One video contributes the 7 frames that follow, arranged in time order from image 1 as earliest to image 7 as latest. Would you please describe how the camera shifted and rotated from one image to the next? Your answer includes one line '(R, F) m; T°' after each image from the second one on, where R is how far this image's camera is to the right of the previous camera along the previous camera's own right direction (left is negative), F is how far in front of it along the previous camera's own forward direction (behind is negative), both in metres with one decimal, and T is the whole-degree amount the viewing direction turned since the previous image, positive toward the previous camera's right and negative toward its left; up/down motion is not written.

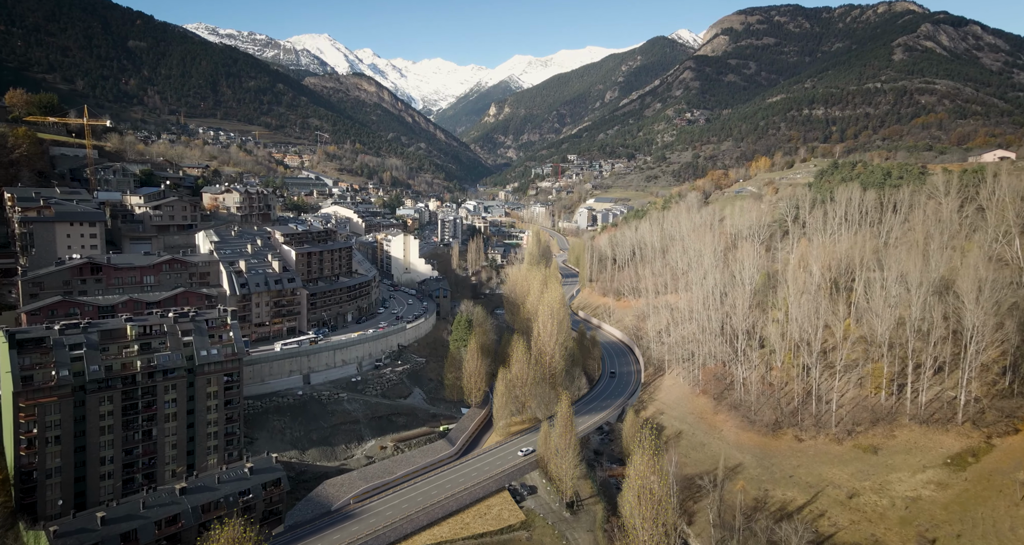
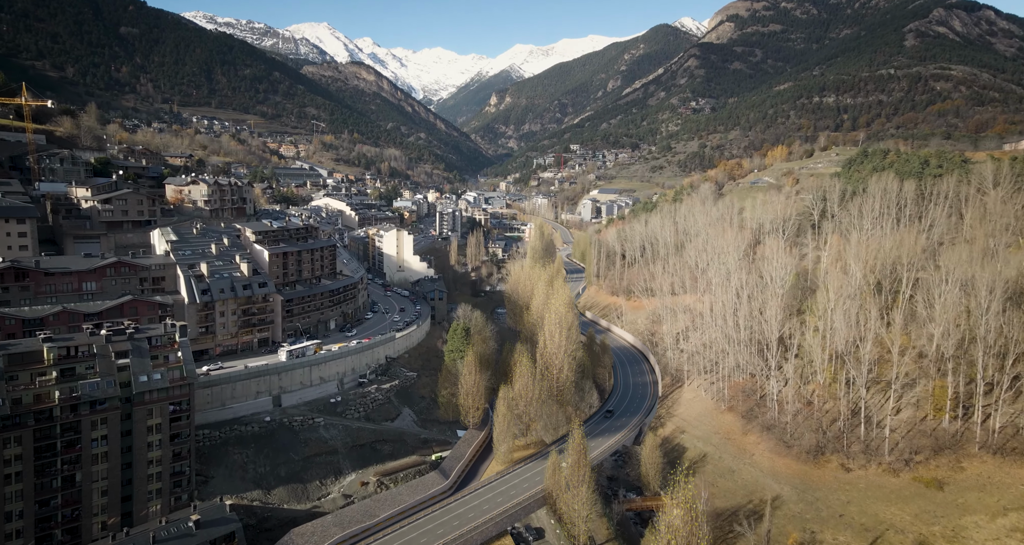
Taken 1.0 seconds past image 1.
(-0.1, +5.5) m; 0°
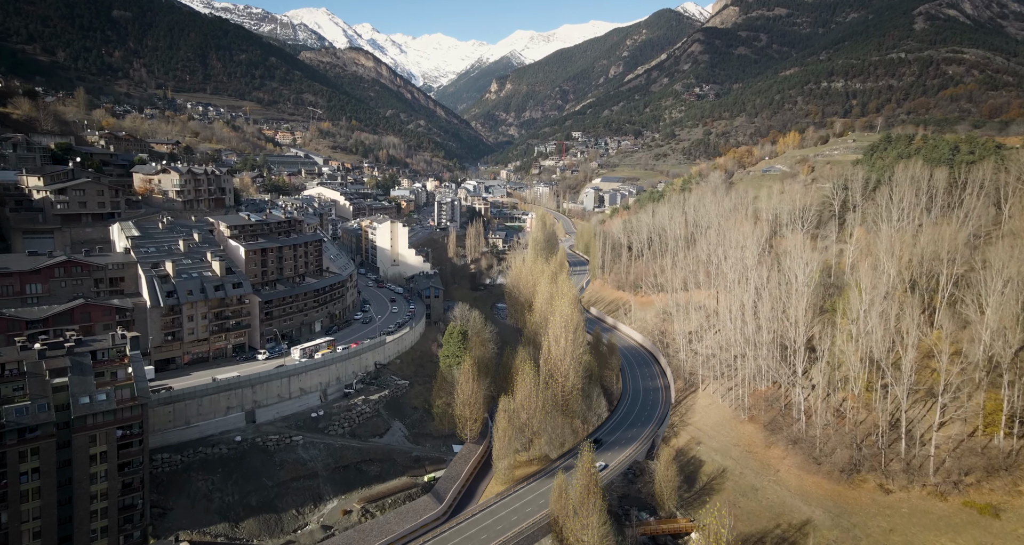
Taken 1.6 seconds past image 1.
(0.0, +3.7) m; 0°
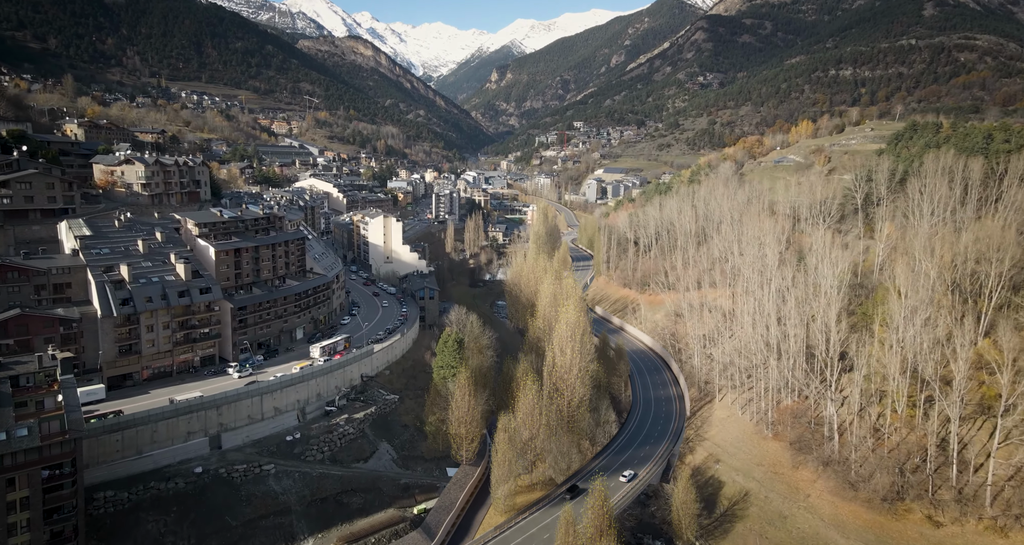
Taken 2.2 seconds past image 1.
(0.0, +3.7) m; 0°
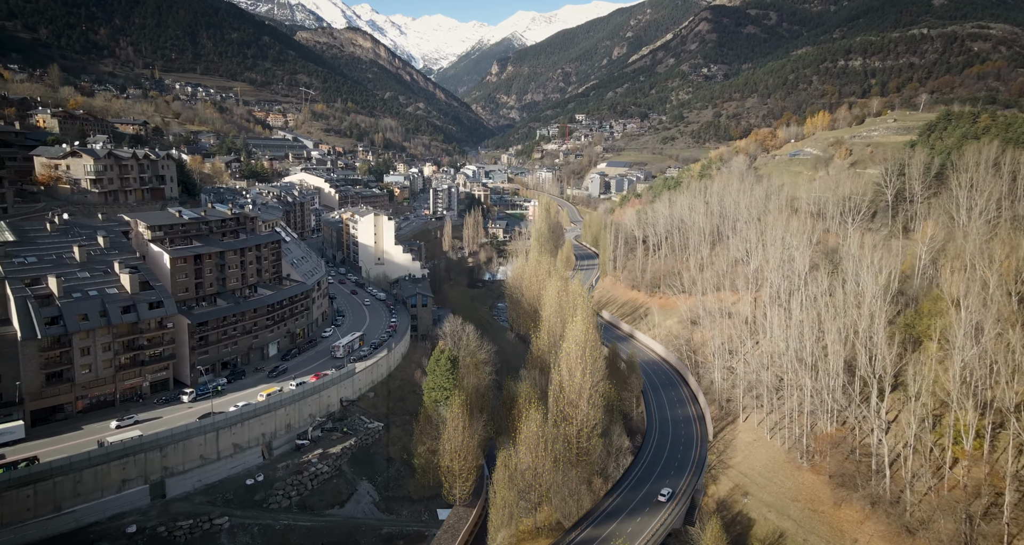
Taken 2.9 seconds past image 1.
(0.0, +4.4) m; 0°
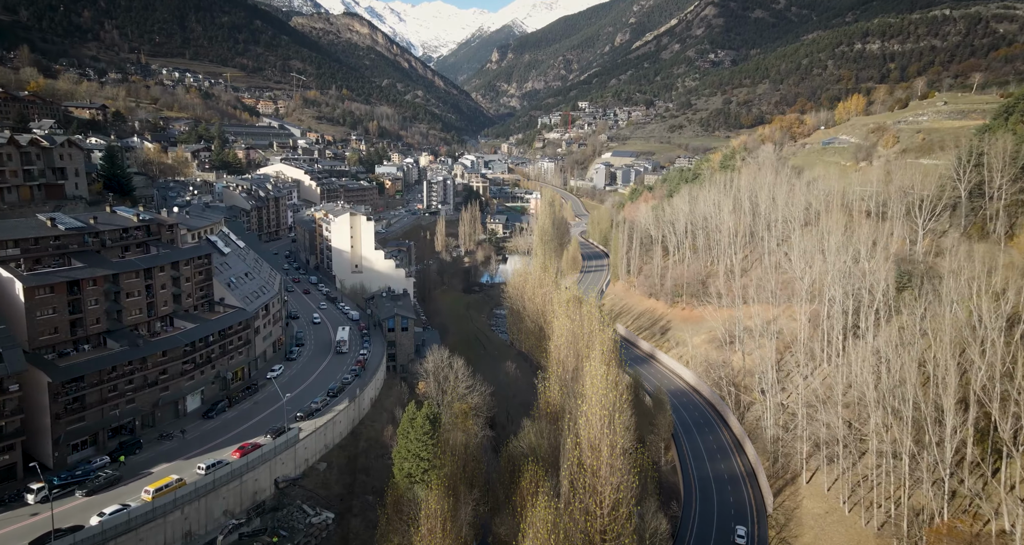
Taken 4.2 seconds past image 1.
(0.0, +8.3) m; 0°
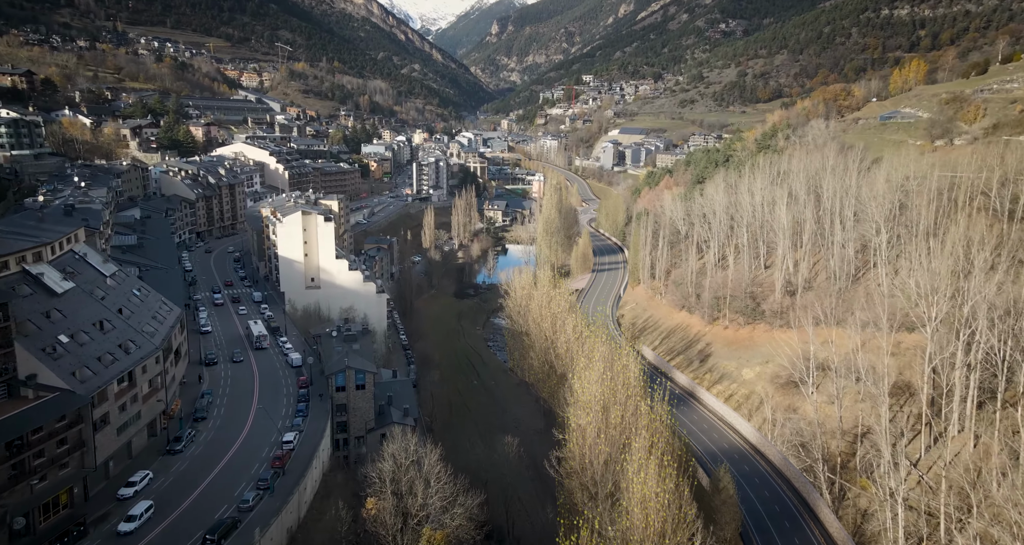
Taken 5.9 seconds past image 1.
(-0.1, +11.0) m; 0°
